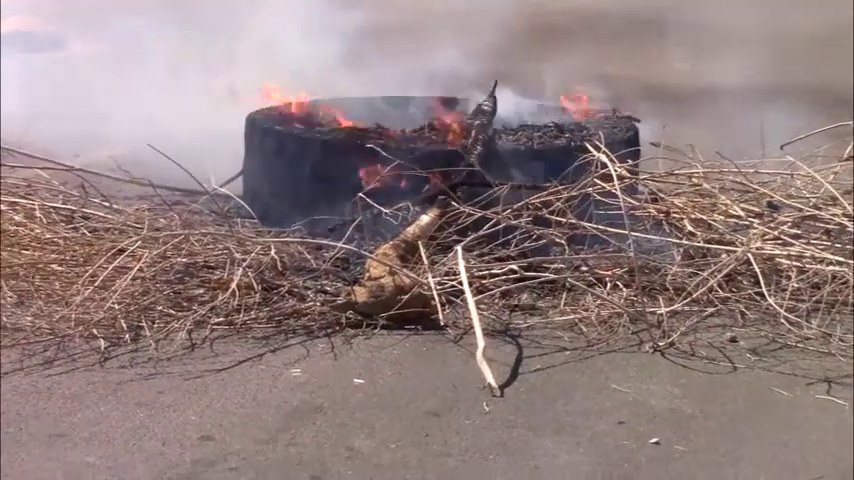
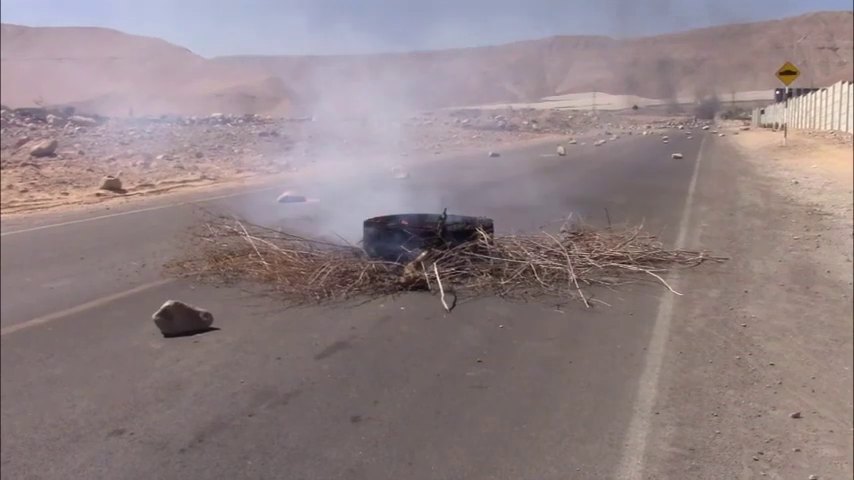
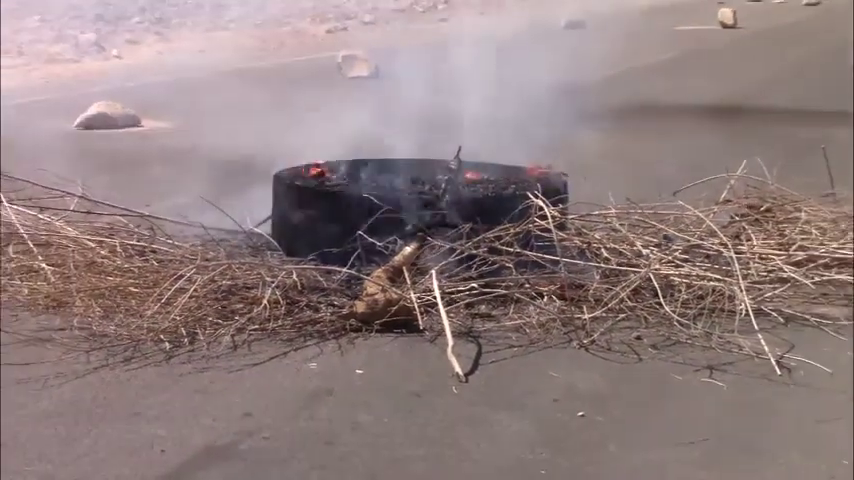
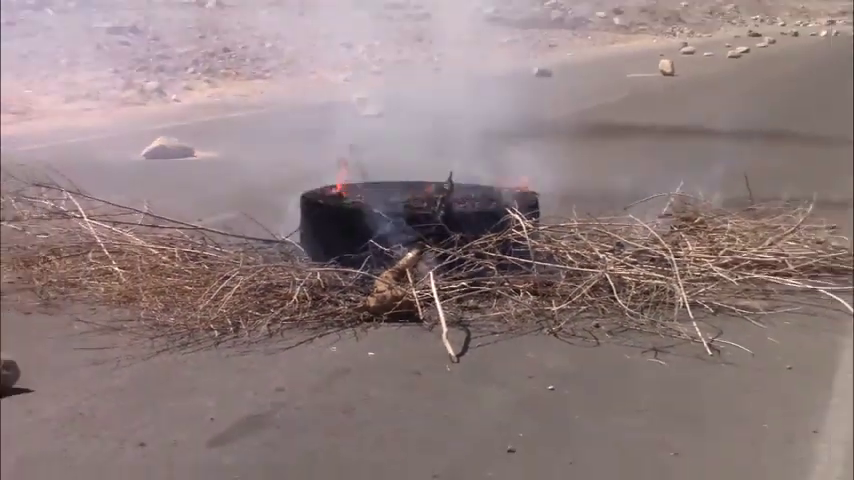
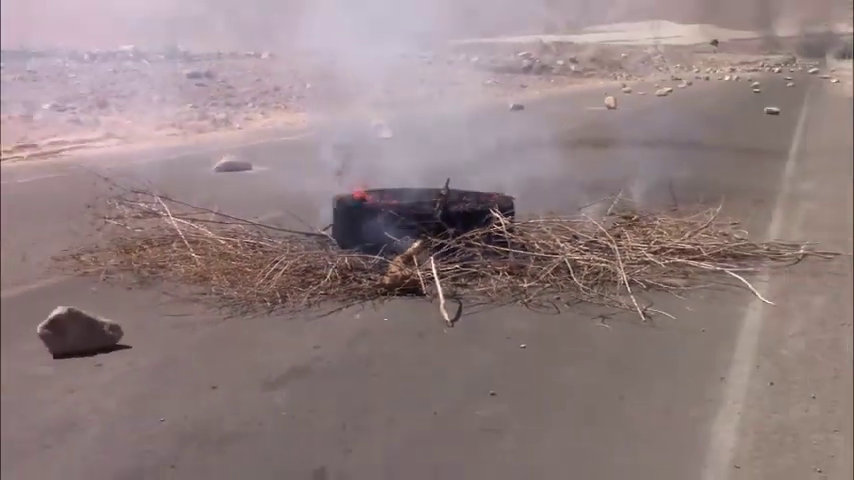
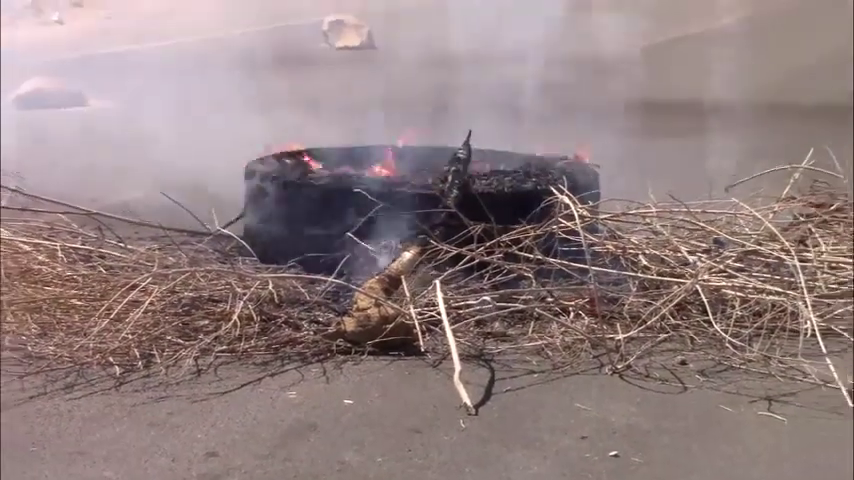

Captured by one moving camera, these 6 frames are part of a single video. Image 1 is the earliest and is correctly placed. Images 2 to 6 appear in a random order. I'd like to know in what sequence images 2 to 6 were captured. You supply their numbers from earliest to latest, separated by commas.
6, 3, 4, 5, 2
